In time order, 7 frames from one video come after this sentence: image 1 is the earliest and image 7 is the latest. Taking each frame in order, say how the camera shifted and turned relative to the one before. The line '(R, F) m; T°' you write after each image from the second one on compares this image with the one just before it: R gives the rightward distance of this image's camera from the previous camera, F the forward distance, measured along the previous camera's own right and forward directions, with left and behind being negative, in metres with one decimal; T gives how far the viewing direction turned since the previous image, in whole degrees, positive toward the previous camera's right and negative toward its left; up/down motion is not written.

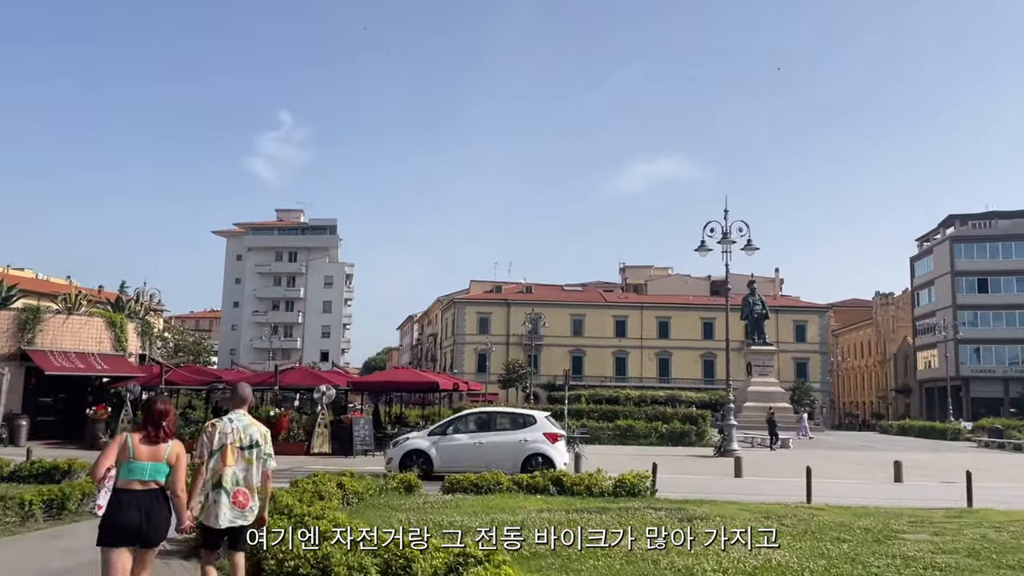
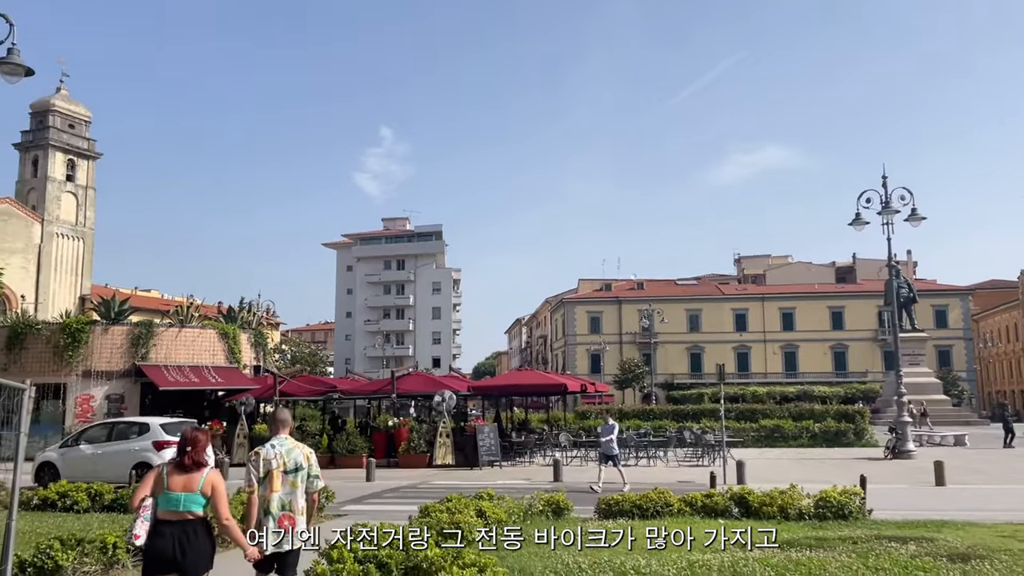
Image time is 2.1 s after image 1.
(-0.8, +2.3) m; -7°
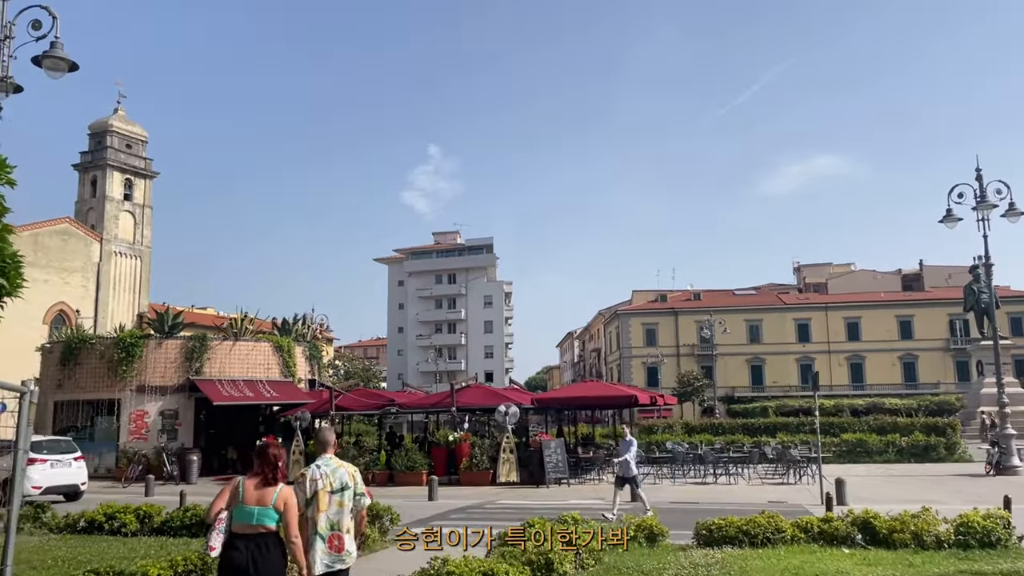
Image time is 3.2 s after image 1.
(-0.4, +1.2) m; -3°
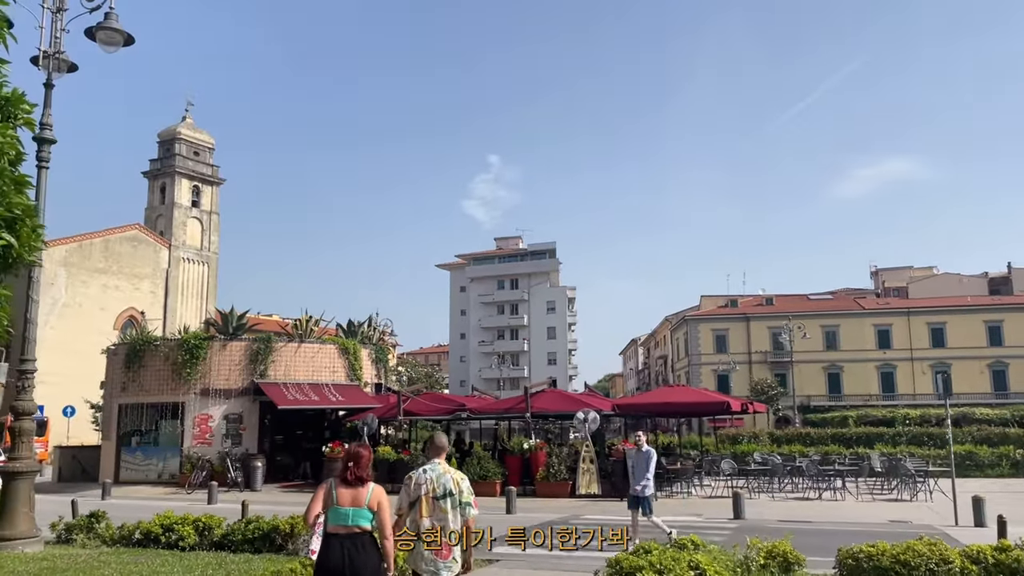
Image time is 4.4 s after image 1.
(-0.5, +1.4) m; -4°
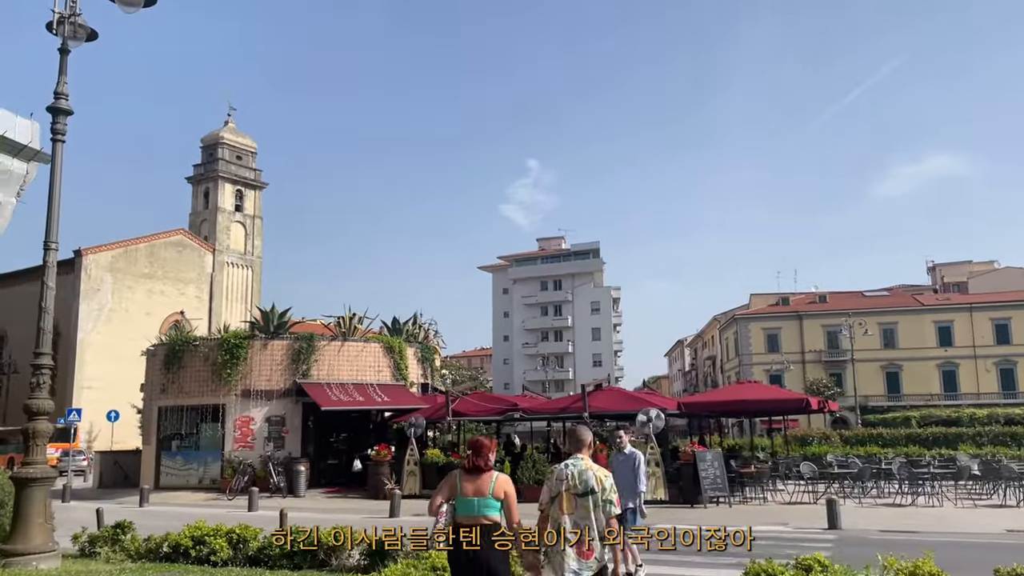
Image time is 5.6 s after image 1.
(-0.3, +1.3) m; -3°
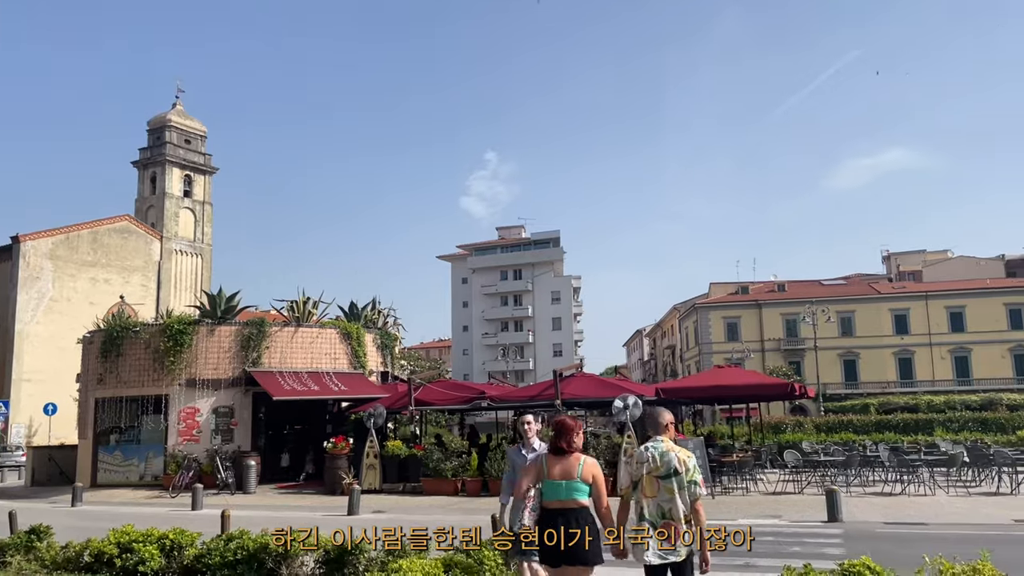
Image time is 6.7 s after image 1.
(-0.2, +1.2) m; +3°
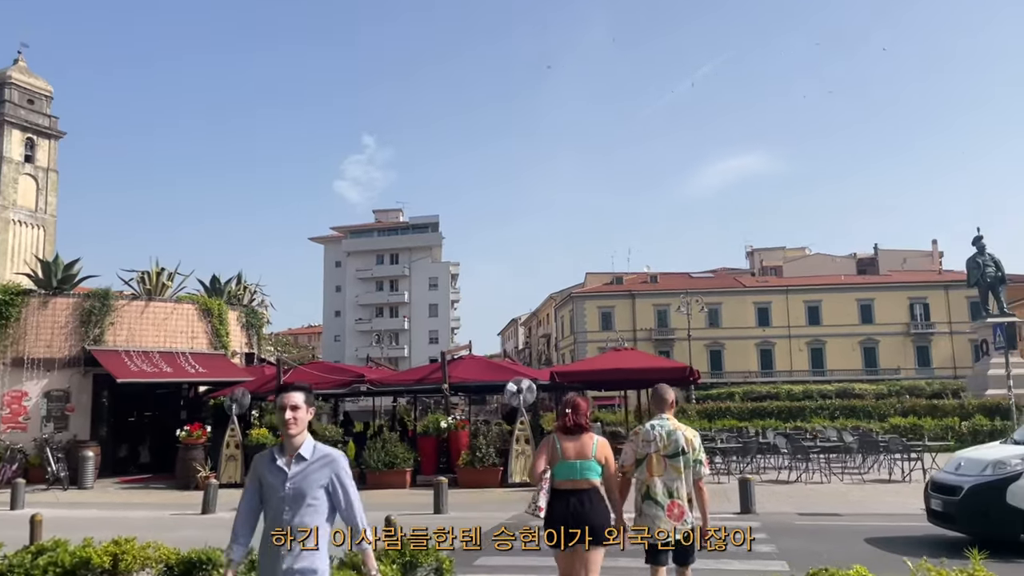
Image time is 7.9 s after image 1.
(-0.2, +1.4) m; +9°
